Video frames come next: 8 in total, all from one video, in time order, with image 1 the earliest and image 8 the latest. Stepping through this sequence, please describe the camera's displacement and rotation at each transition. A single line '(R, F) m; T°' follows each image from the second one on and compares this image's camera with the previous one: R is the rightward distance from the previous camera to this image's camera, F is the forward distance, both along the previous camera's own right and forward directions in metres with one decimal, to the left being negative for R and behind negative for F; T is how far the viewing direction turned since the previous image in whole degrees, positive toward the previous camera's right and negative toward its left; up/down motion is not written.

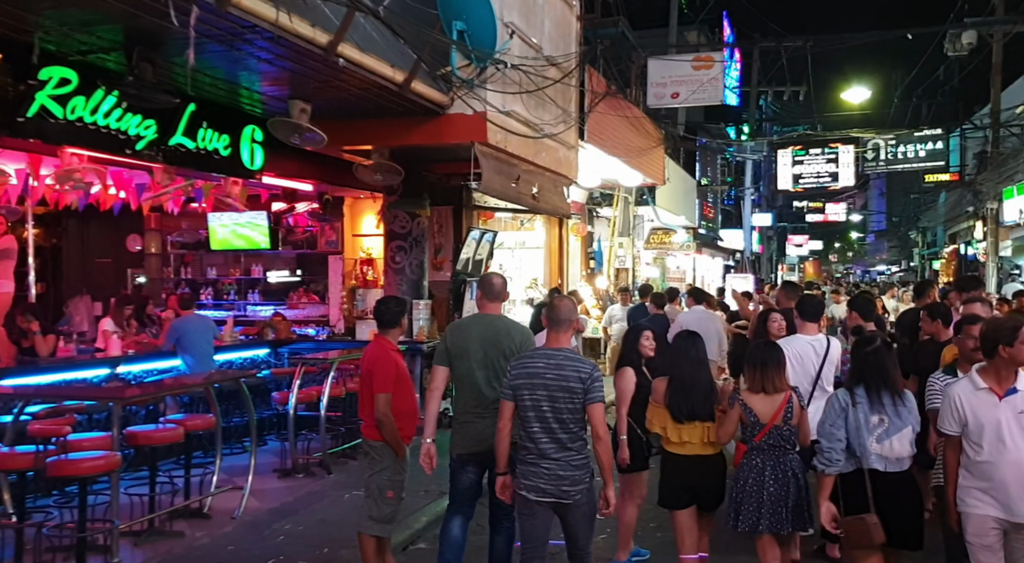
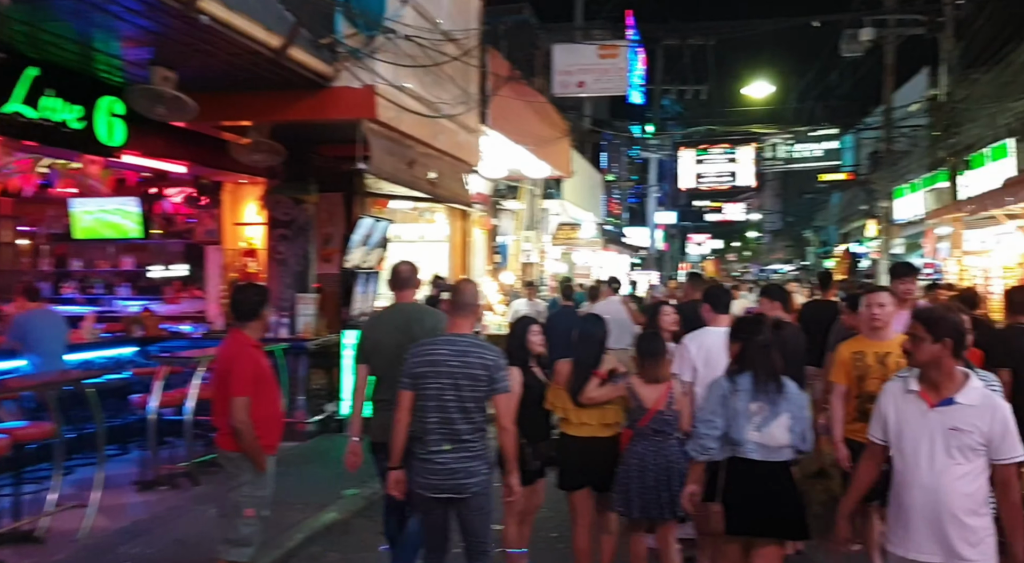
(+0.2, +0.6) m; +7°
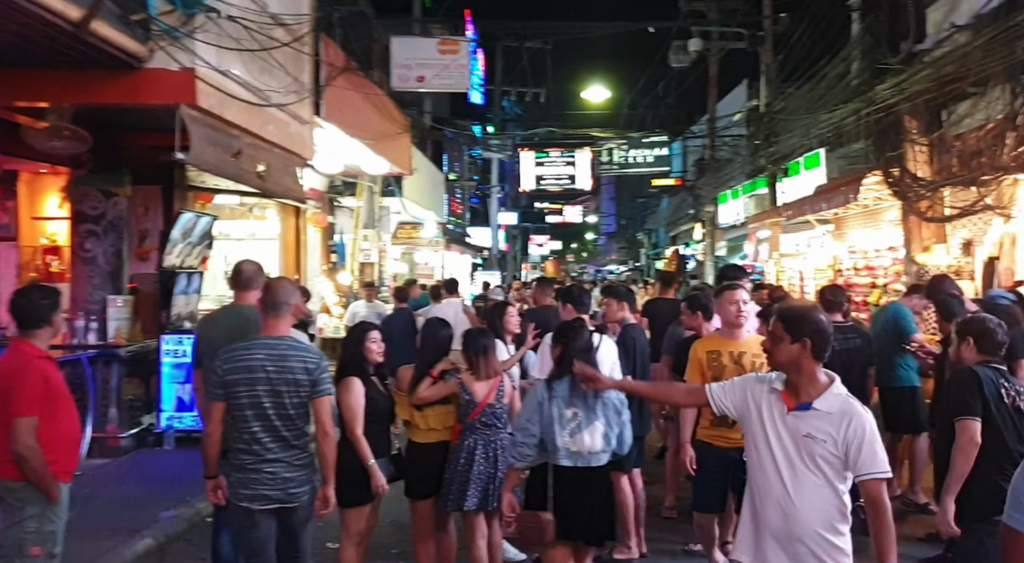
(0.0, +0.2) m; +12°
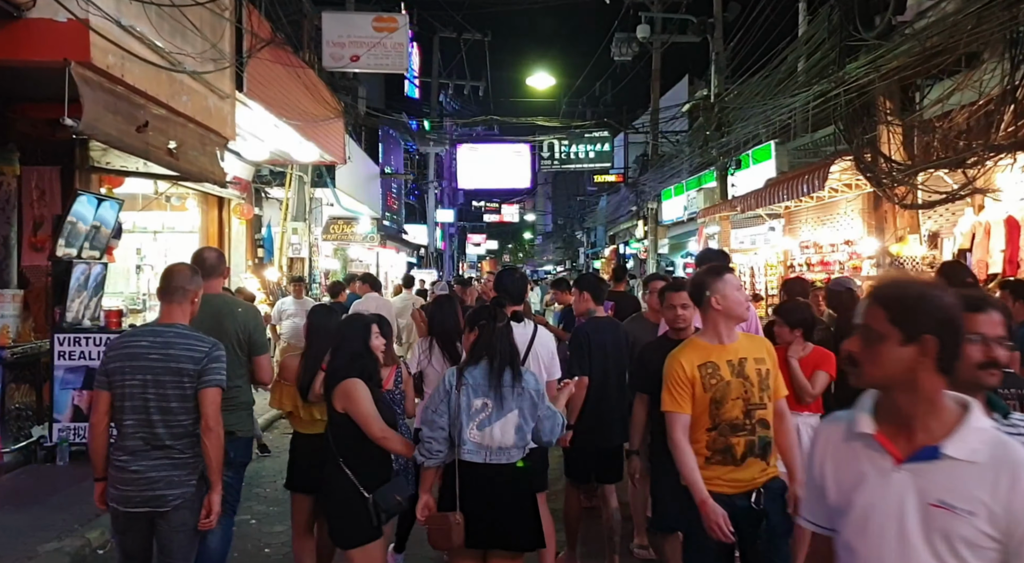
(-0.1, +0.7) m; +5°
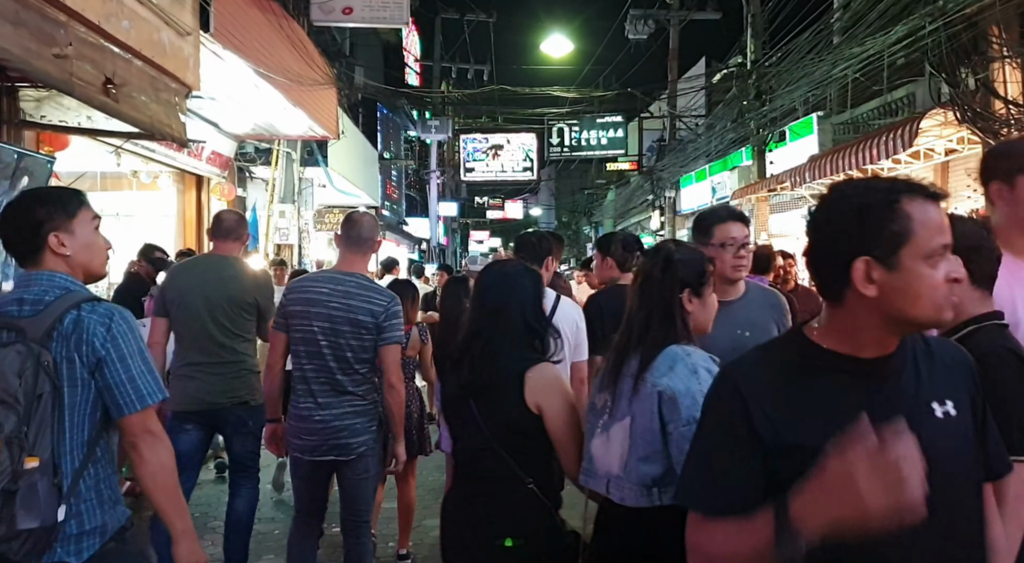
(-0.2, +1.4) m; 0°
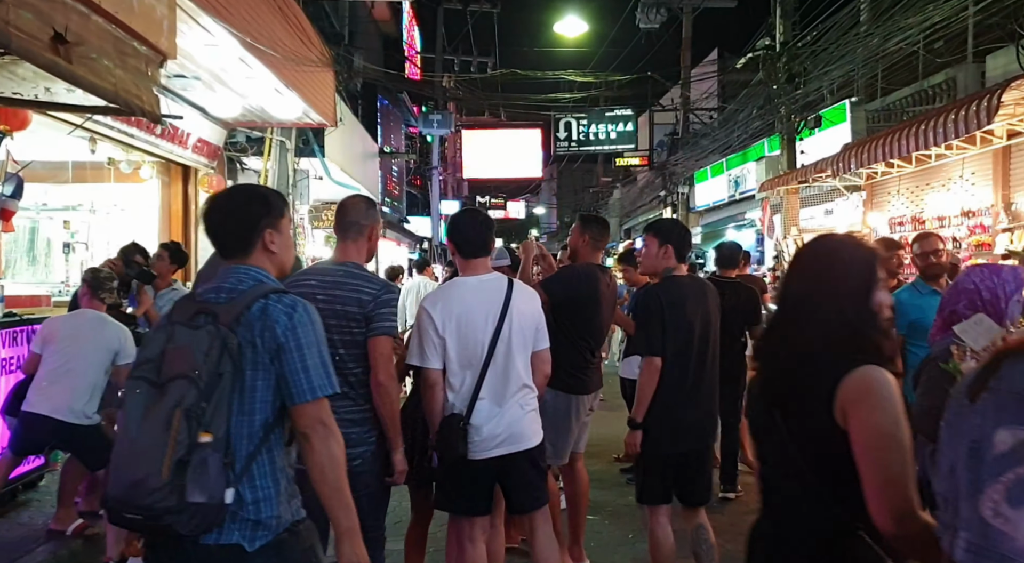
(-0.2, +0.8) m; 0°
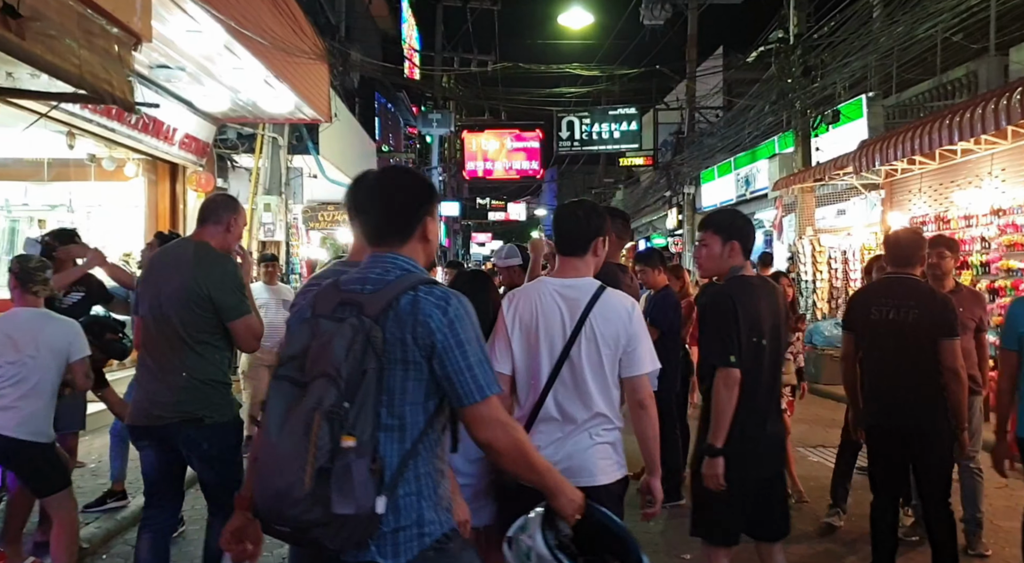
(0.0, +0.5) m; 0°
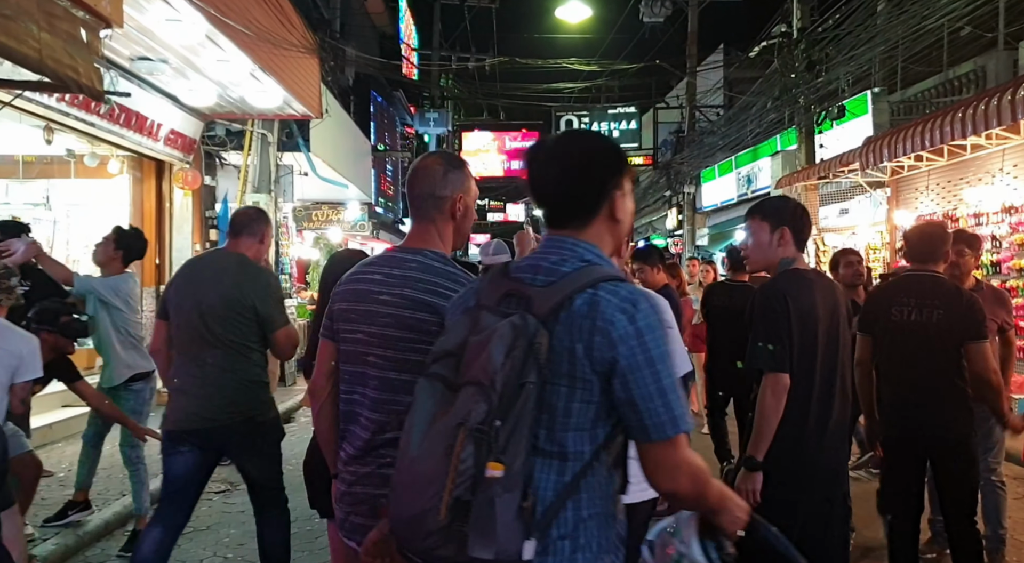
(+0.1, +0.3) m; 0°
